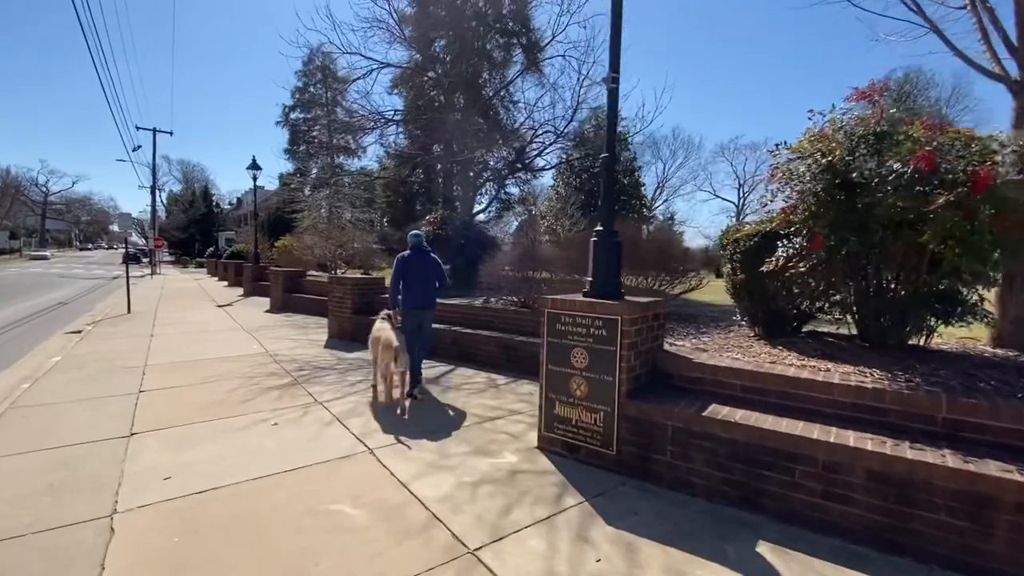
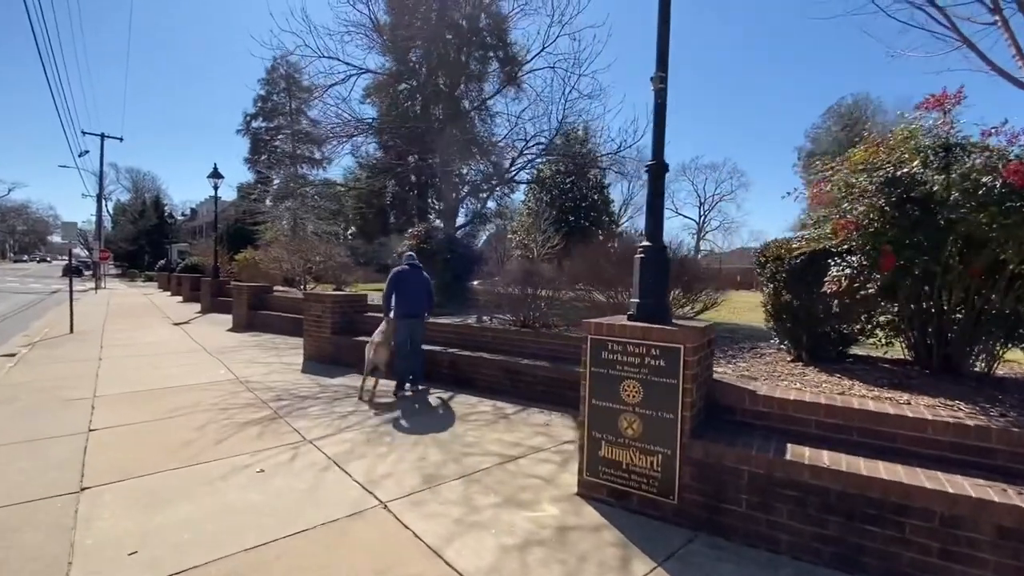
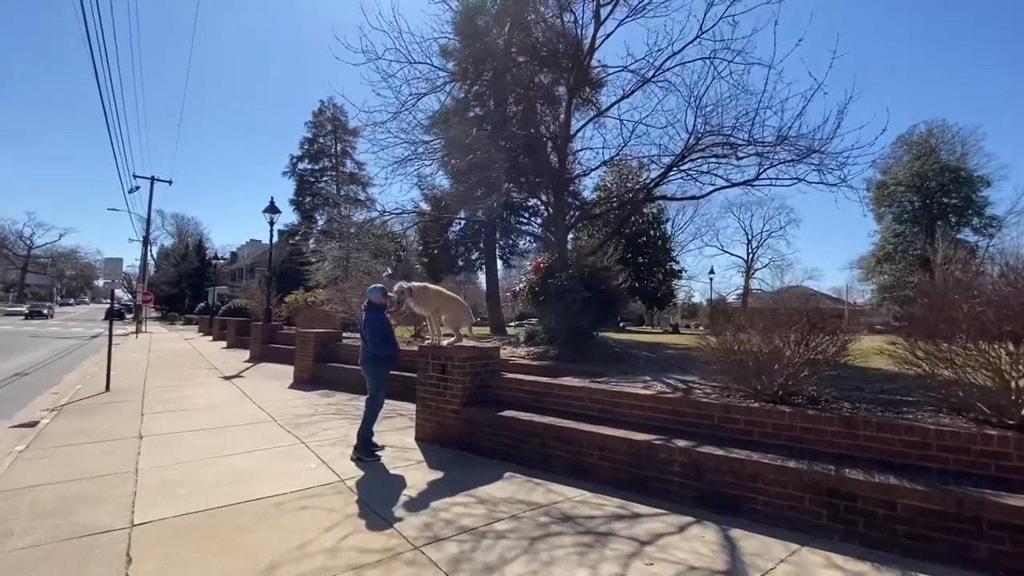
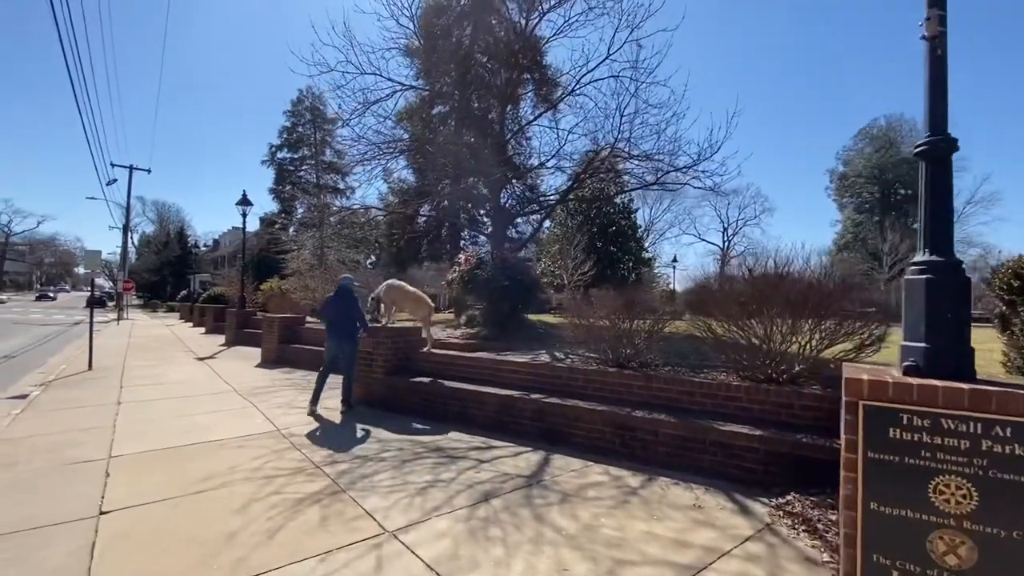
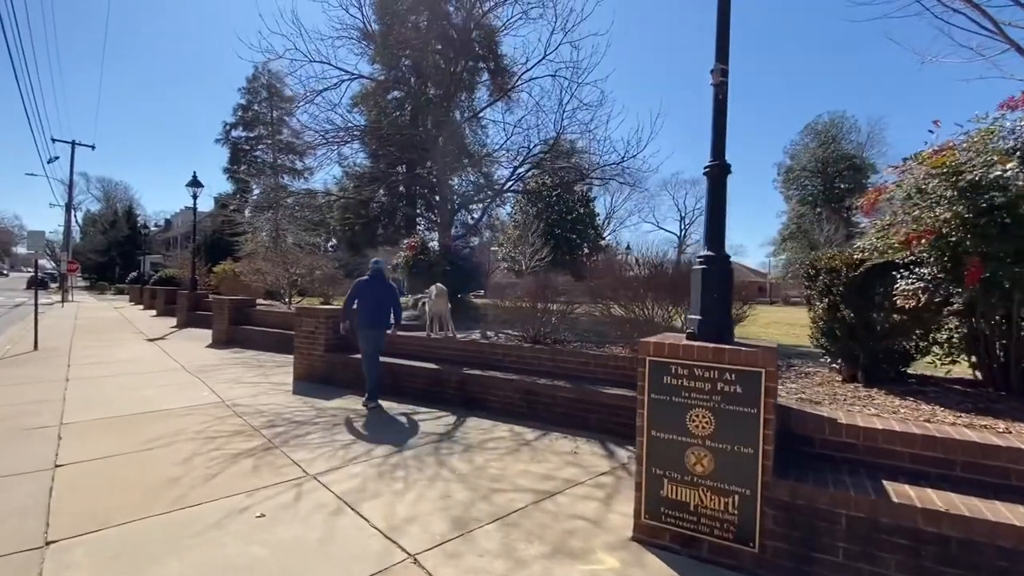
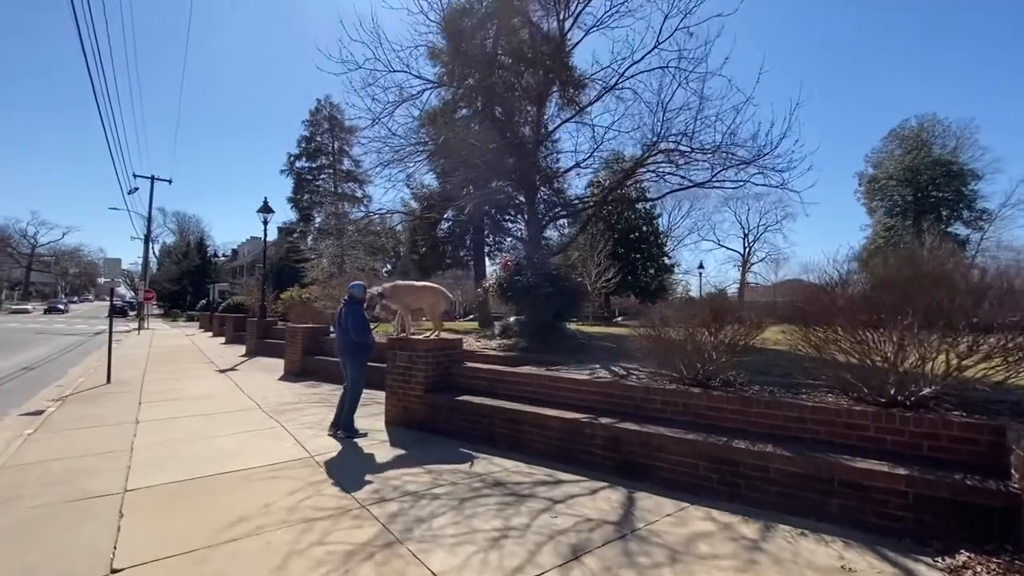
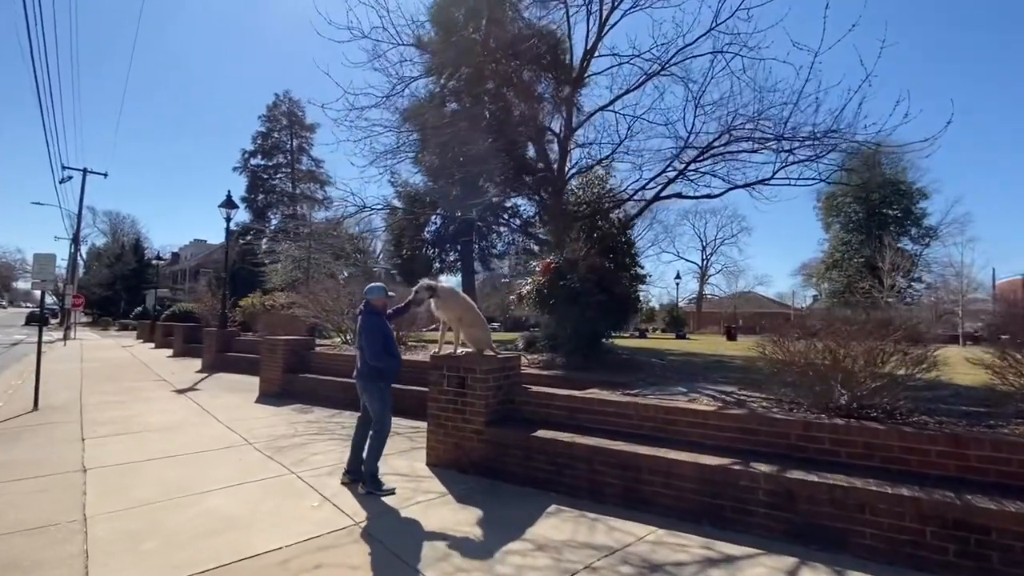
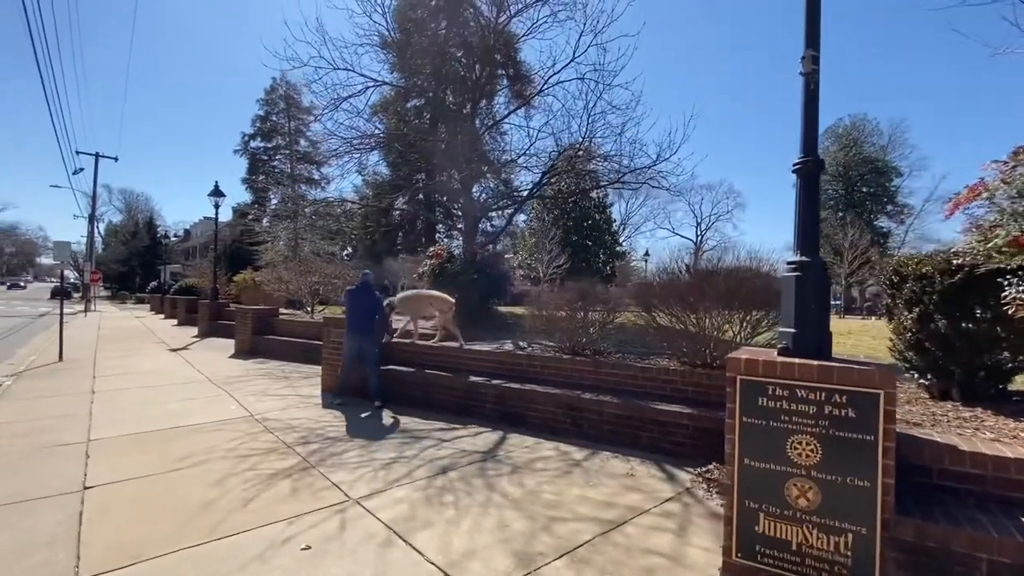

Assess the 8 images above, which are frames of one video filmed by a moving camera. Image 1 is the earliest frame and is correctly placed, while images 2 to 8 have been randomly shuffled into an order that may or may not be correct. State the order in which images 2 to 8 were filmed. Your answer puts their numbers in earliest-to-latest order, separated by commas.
2, 5, 8, 4, 6, 3, 7
